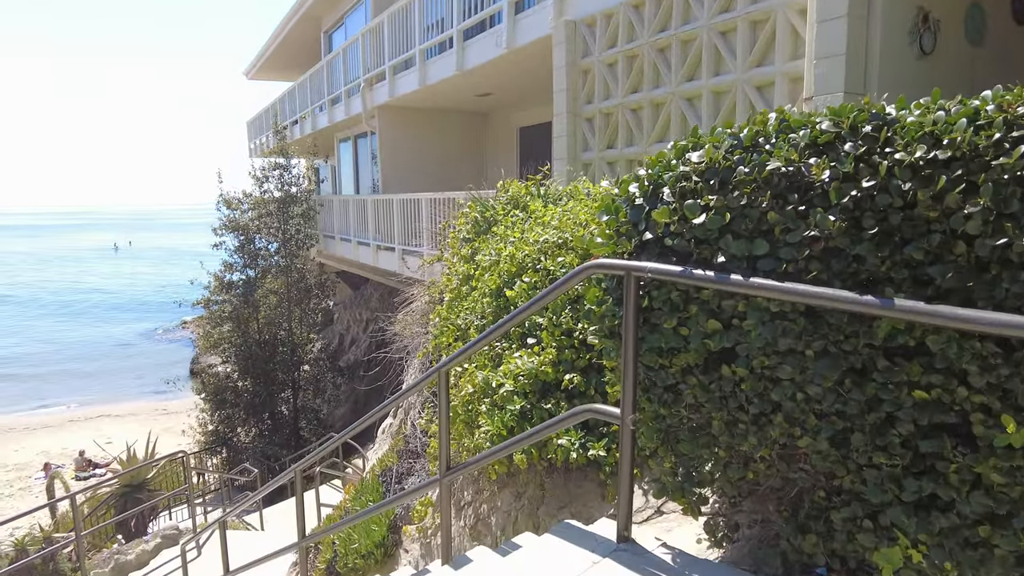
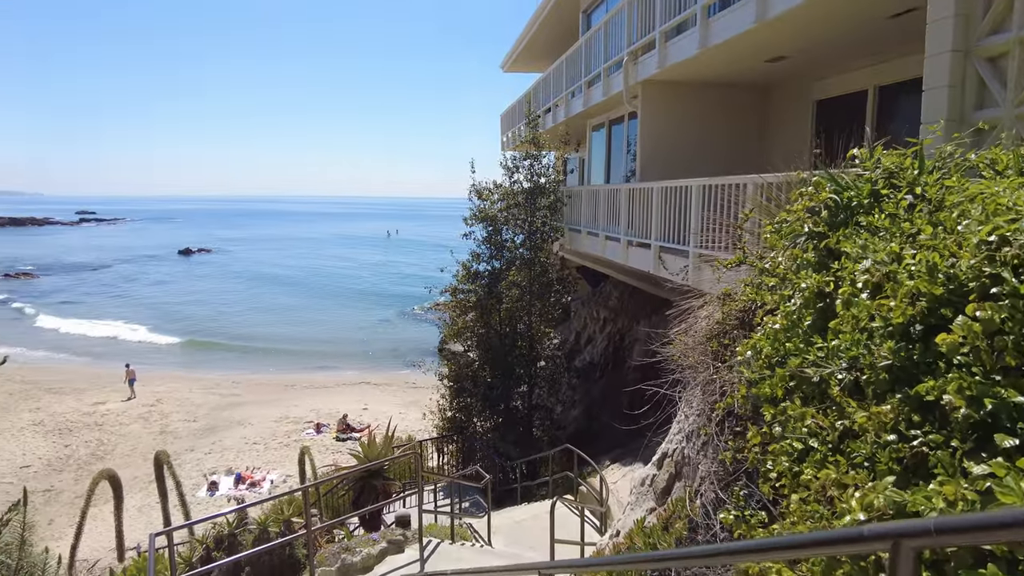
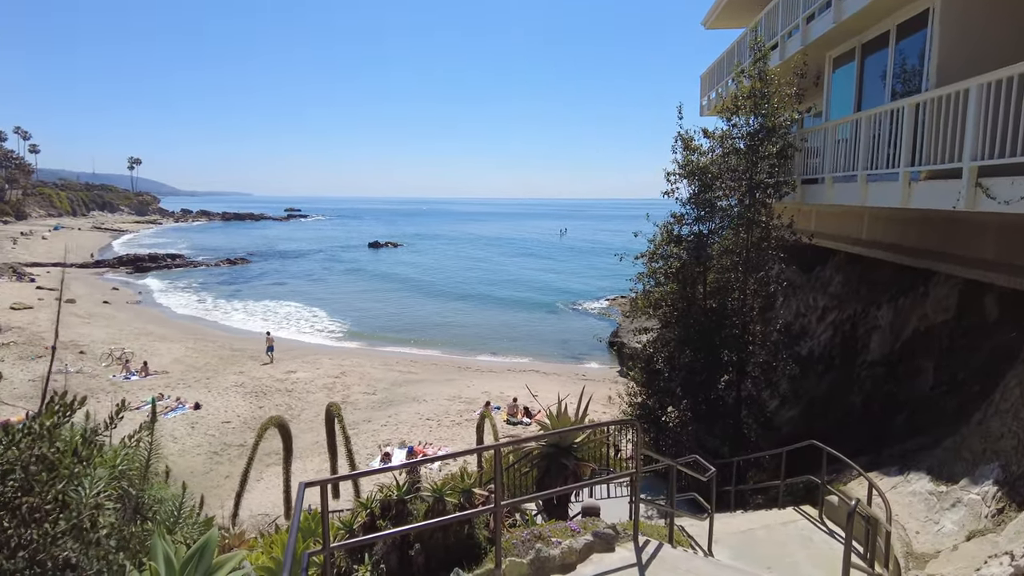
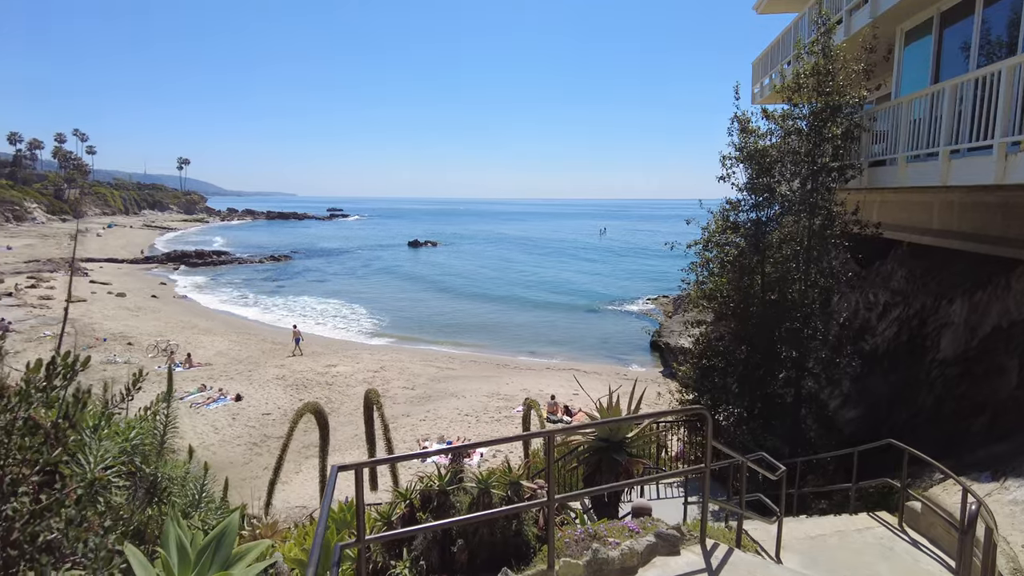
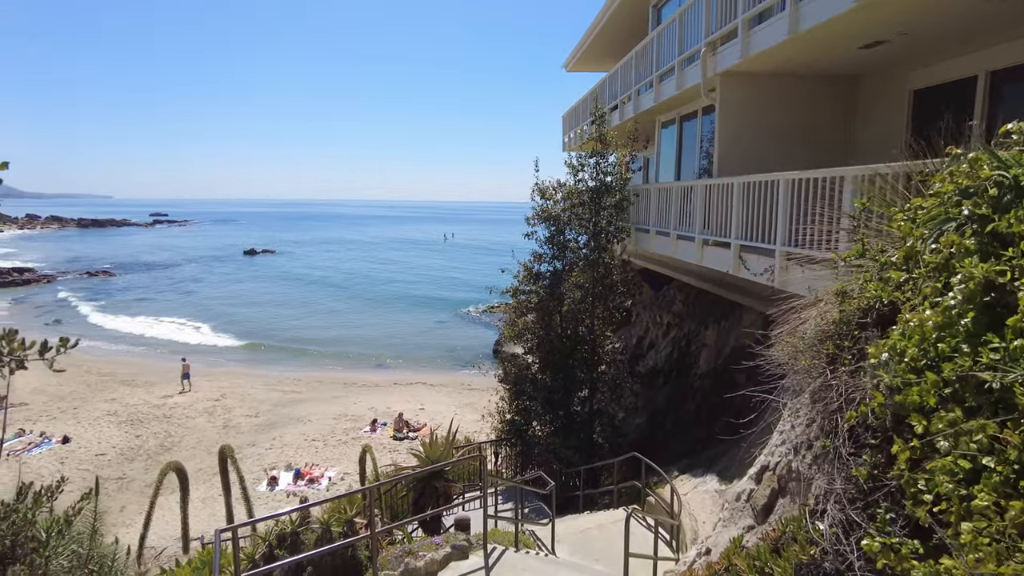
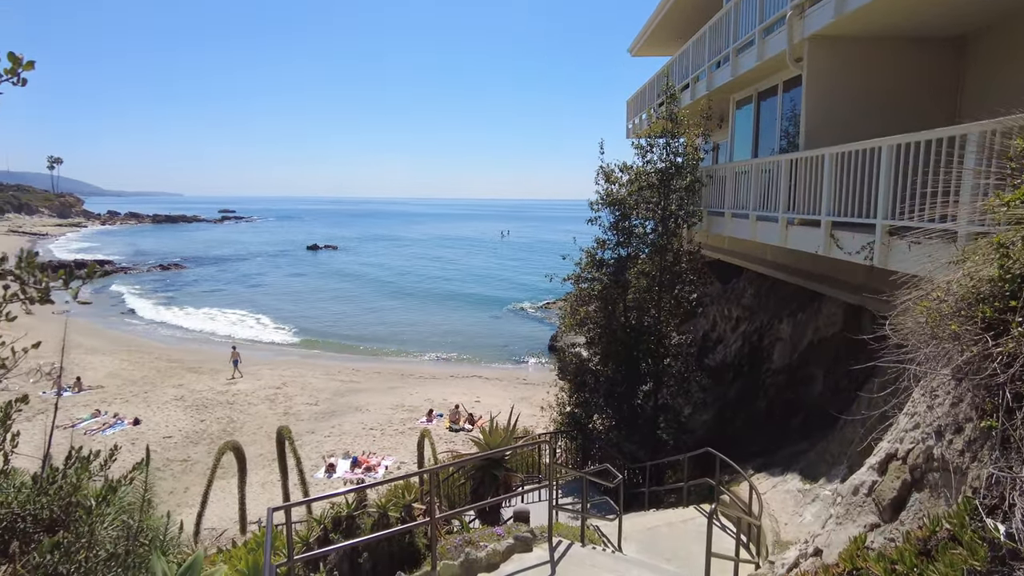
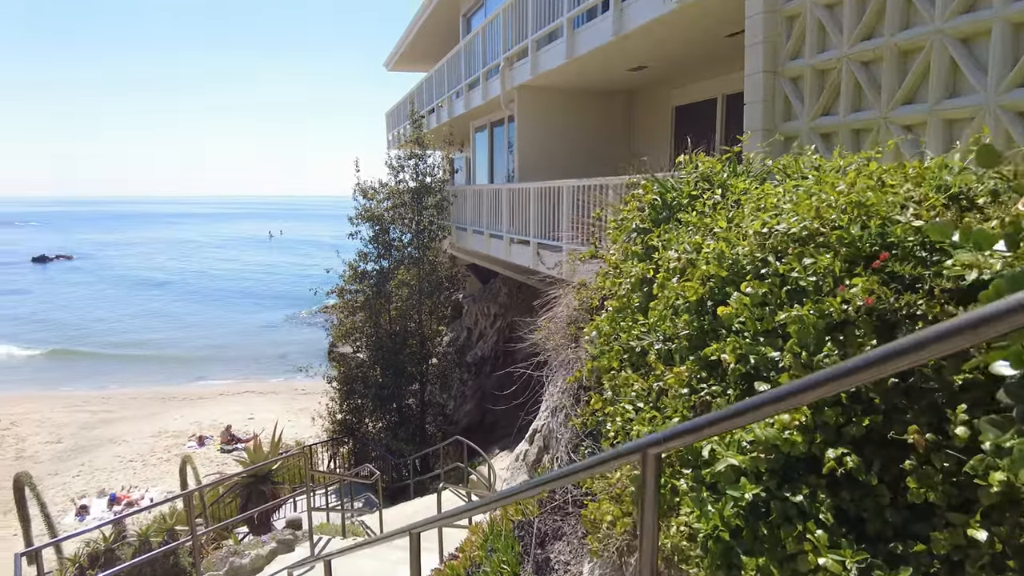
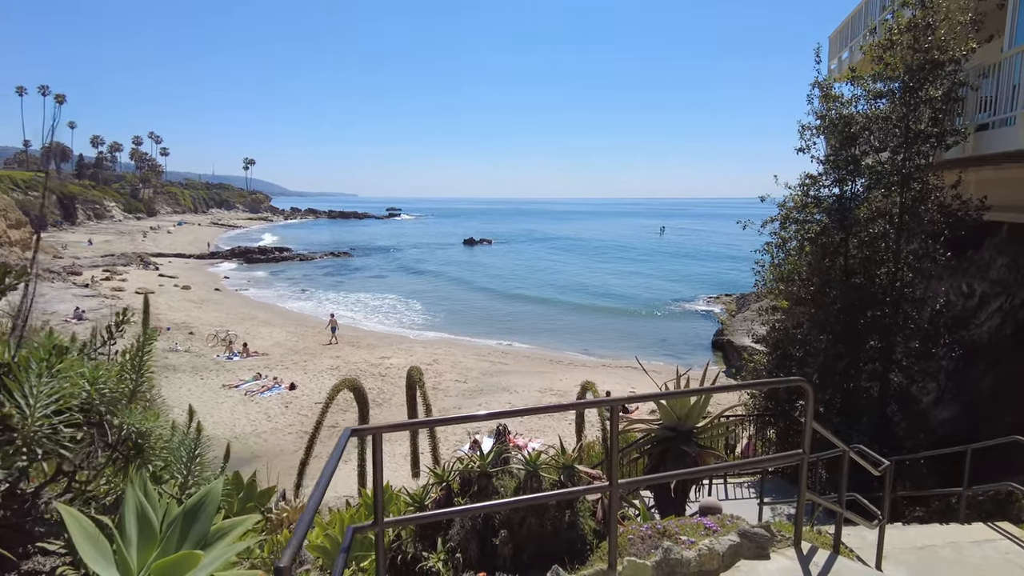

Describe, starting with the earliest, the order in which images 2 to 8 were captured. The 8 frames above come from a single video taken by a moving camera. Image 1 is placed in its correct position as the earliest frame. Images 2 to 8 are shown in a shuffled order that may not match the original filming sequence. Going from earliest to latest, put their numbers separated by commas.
7, 2, 5, 6, 3, 4, 8
